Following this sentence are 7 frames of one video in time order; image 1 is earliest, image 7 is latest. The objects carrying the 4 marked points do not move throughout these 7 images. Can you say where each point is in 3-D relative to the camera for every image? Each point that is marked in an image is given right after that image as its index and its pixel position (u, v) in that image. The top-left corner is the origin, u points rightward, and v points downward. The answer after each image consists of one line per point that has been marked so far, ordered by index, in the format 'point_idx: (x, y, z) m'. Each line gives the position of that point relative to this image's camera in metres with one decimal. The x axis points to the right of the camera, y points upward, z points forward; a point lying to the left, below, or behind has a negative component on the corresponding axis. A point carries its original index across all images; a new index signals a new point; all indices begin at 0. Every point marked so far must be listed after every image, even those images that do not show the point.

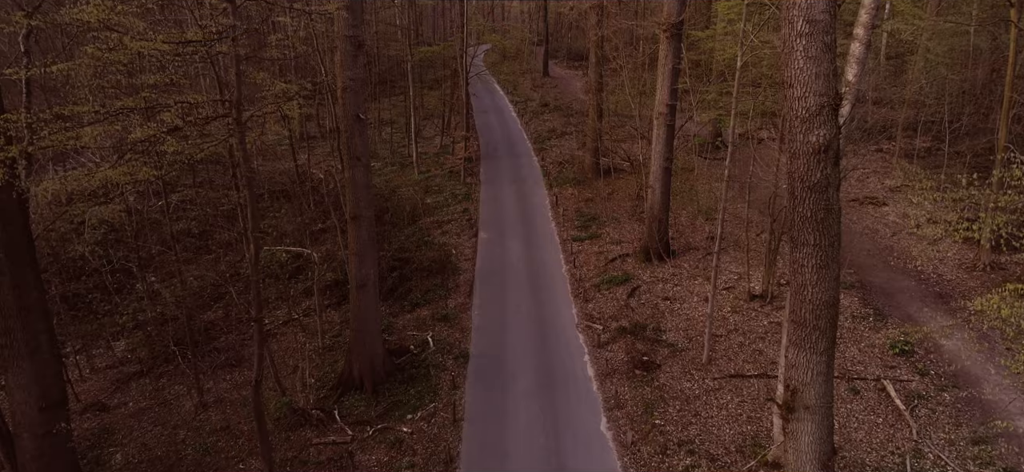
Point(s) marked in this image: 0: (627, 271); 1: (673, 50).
0: (+3.5, -1.1, +19.6) m
1: (+4.5, +5.2, +18.3) m
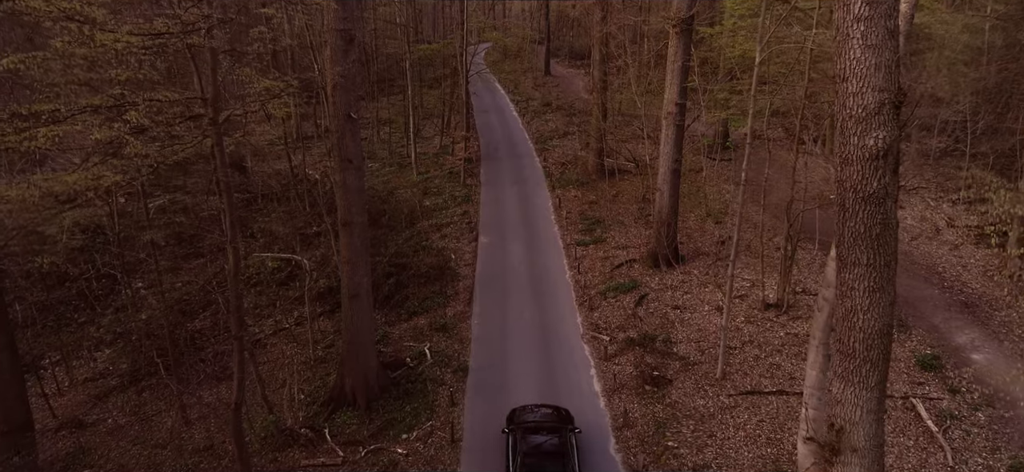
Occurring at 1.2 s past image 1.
0: (+3.5, -1.2, +18.7) m
1: (+4.6, +5.1, +17.4) m
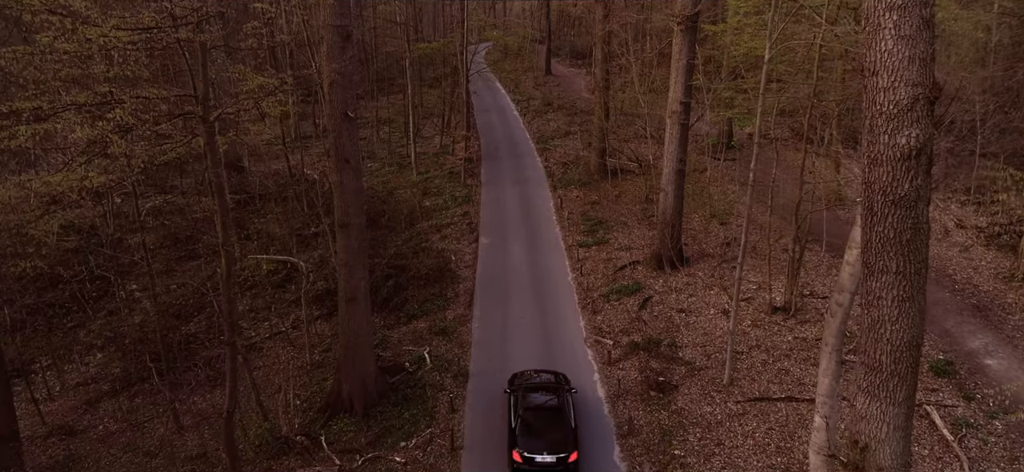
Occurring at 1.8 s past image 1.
0: (+3.5, -1.2, +18.4) m
1: (+4.6, +5.0, +17.1) m
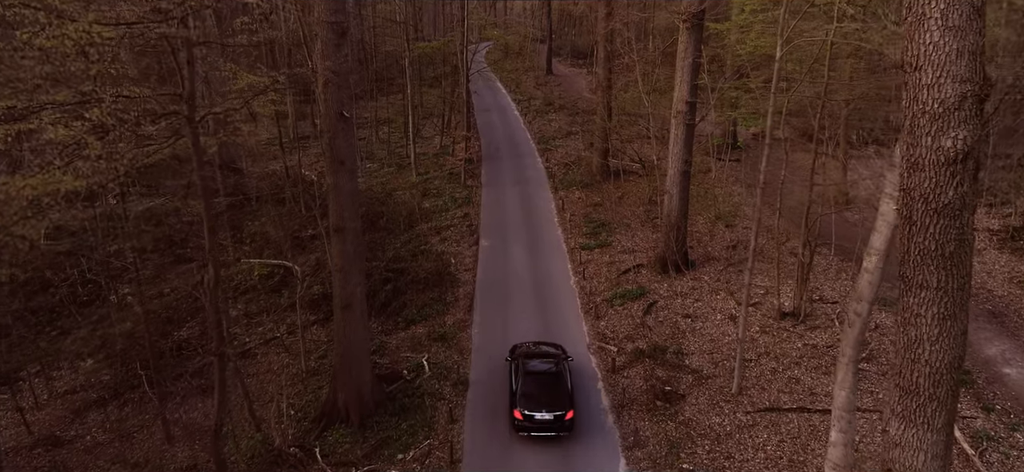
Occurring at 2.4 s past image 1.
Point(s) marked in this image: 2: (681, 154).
0: (+3.6, -1.3, +17.9) m
1: (+4.6, +5.0, +16.6) m
2: (+4.6, +2.2, +17.5) m
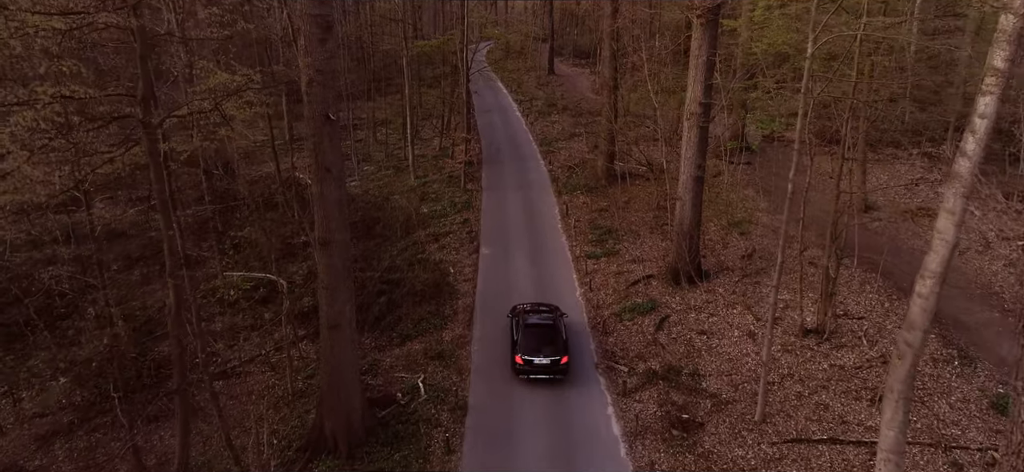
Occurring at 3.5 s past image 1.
0: (+3.6, -1.6, +16.8) m
1: (+4.7, +4.7, +15.6) m
2: (+4.6, +2.0, +16.5) m
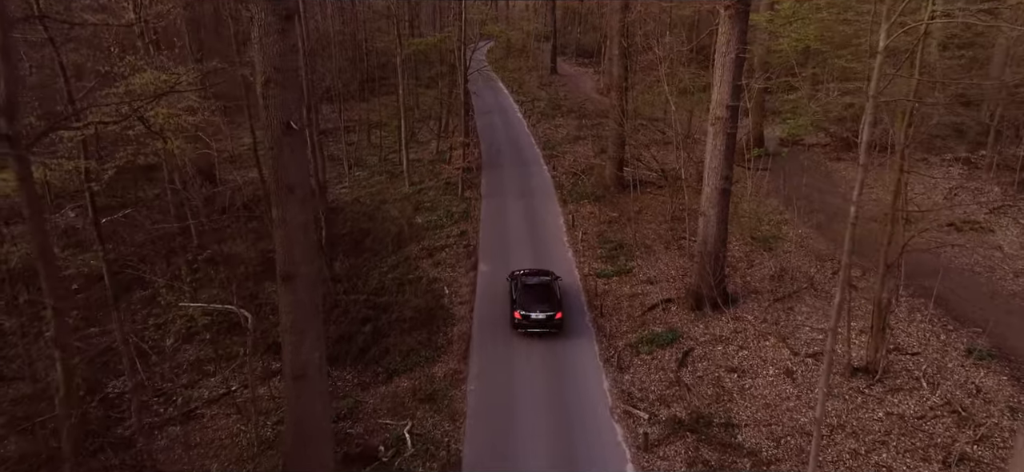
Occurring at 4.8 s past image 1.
0: (+3.7, -2.0, +14.9) m
1: (+4.7, +4.3, +13.6) m
2: (+4.6, +1.5, +14.5) m
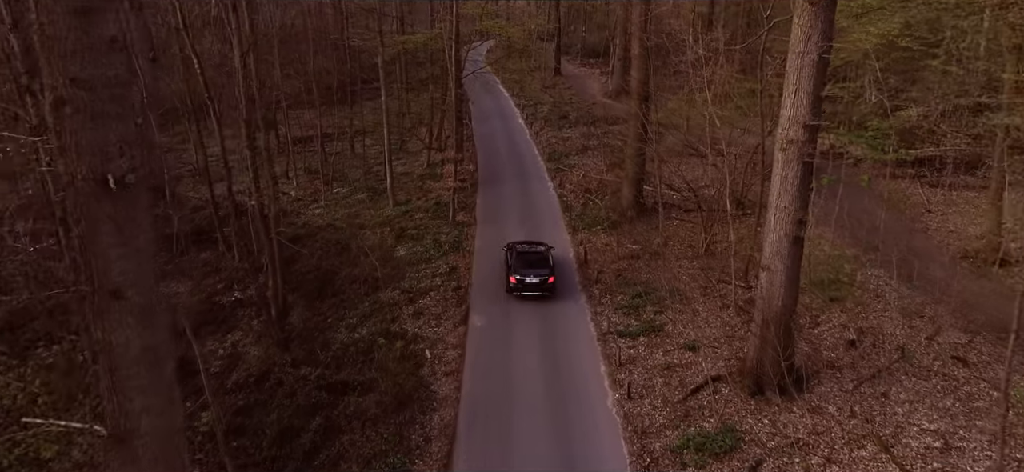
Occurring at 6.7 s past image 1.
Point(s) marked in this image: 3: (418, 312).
0: (+3.6, -3.1, +11.1) m
1: (+4.7, +3.2, +9.8) m
2: (+4.6, +0.5, +10.7) m
3: (-2.3, -1.8, +15.6) m
